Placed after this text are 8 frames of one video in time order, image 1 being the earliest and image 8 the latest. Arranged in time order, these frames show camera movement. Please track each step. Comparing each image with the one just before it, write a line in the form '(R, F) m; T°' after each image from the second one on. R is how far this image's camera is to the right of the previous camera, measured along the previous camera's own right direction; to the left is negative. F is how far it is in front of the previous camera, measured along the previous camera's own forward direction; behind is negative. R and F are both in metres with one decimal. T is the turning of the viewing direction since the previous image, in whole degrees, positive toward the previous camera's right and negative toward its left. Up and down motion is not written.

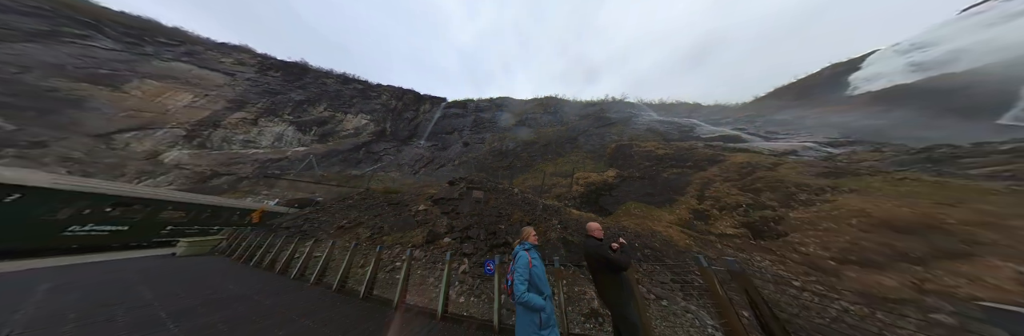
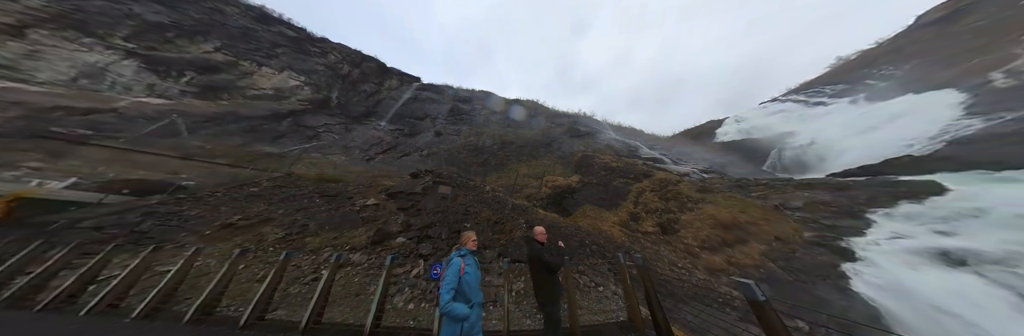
(-1.2, 0.0) m; +16°
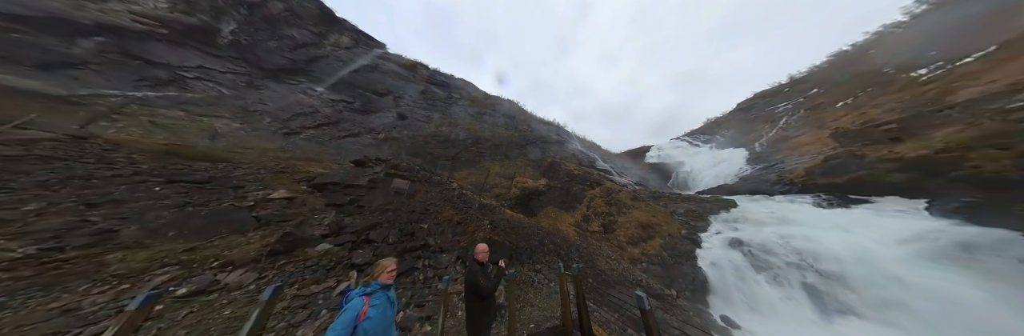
(-1.1, +0.3) m; +17°
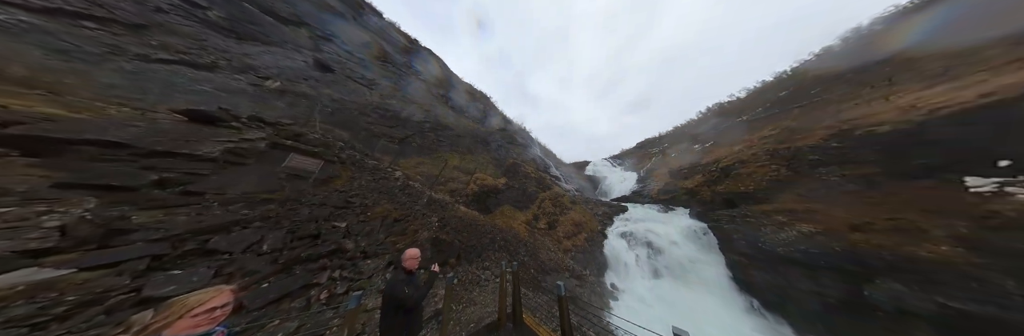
(-0.9, +0.4) m; +20°
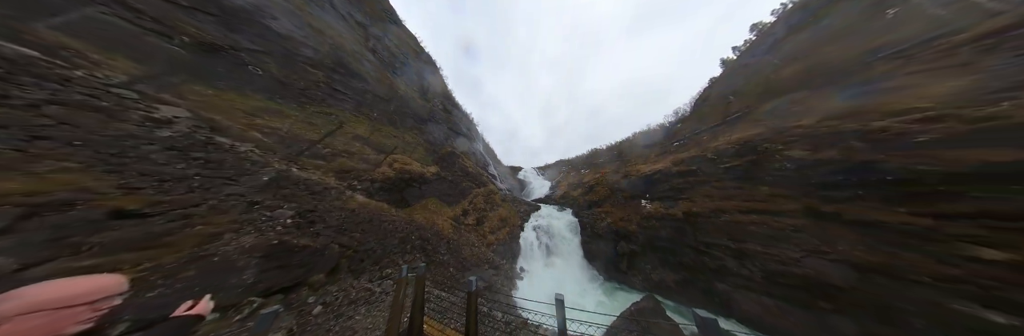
(+0.1, +0.9) m; +21°
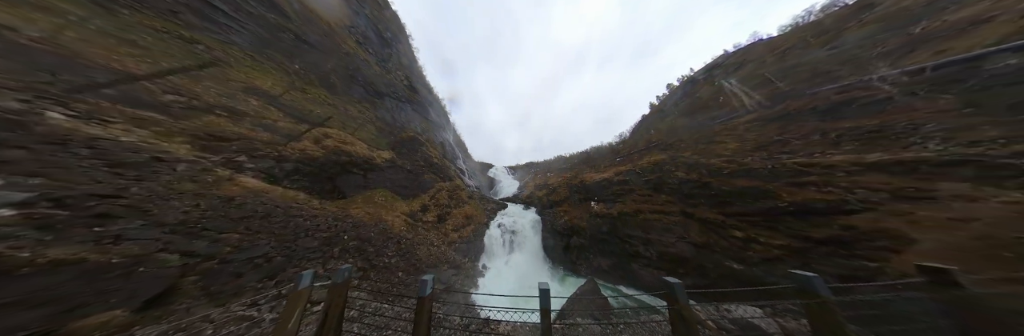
(+0.1, +0.8) m; +10°
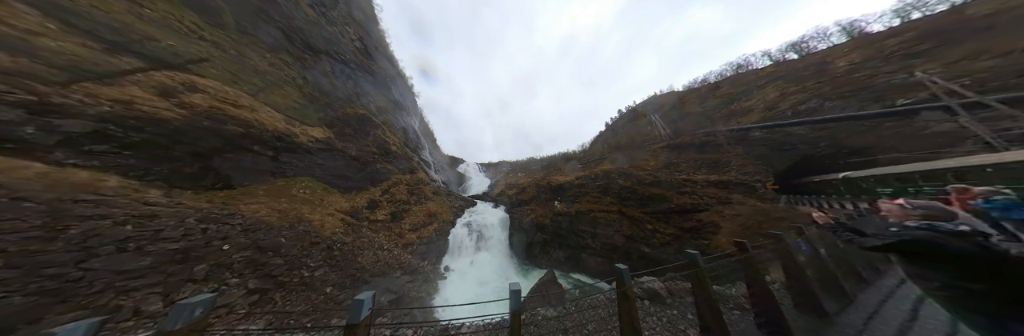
(-0.1, +0.9) m; +10°
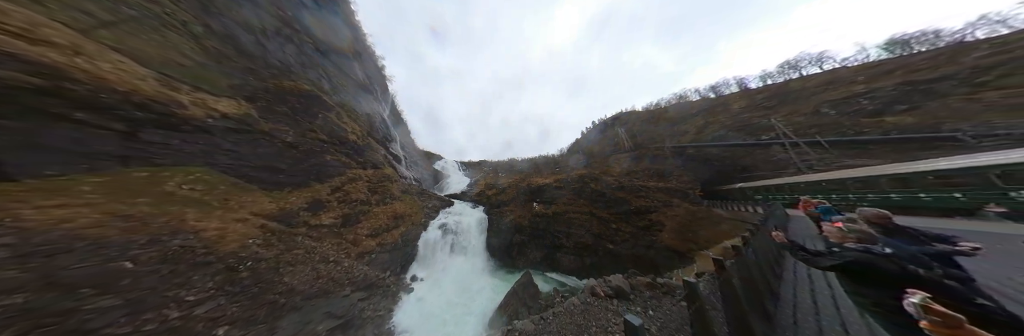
(-0.1, +1.1) m; +7°
